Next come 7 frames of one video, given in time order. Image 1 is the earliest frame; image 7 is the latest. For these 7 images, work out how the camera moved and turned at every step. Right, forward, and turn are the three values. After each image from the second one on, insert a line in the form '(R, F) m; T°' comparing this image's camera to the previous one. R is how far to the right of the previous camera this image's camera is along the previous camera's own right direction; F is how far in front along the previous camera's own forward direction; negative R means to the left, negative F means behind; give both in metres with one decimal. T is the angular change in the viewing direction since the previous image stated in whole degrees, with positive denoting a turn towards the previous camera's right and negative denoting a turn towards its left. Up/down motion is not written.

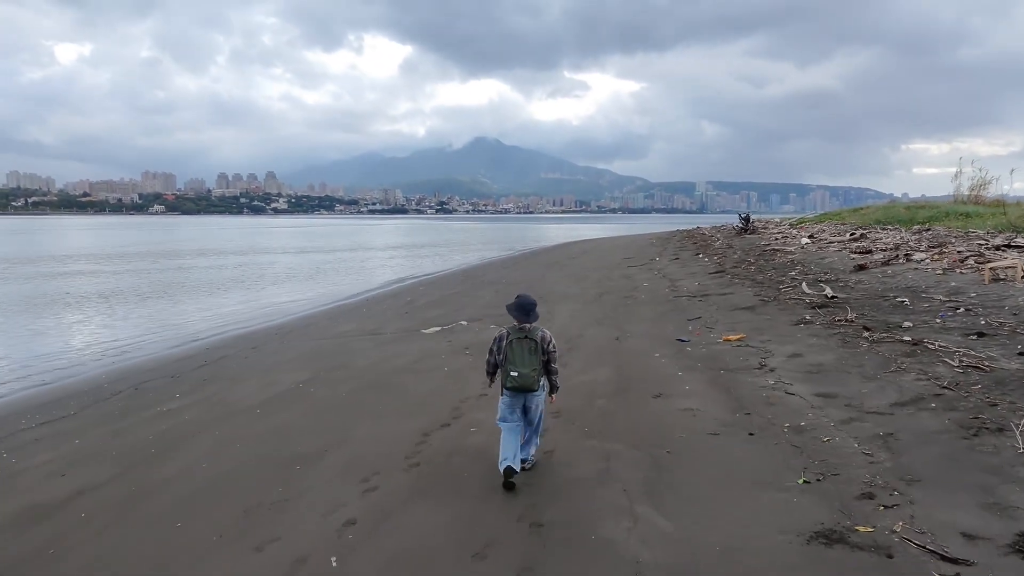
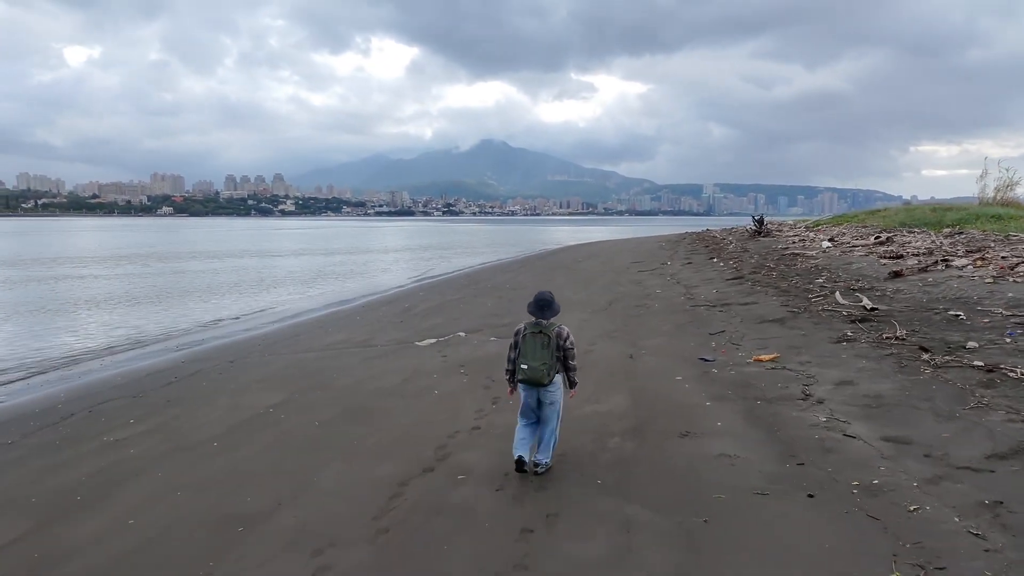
(+0.1, +0.9) m; -1°
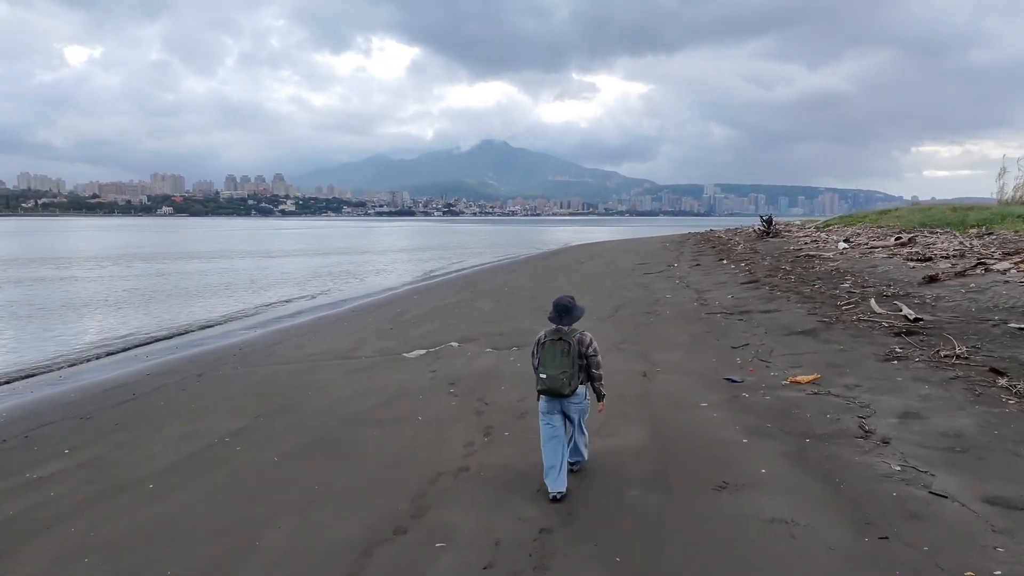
(0.0, +0.9) m; 0°
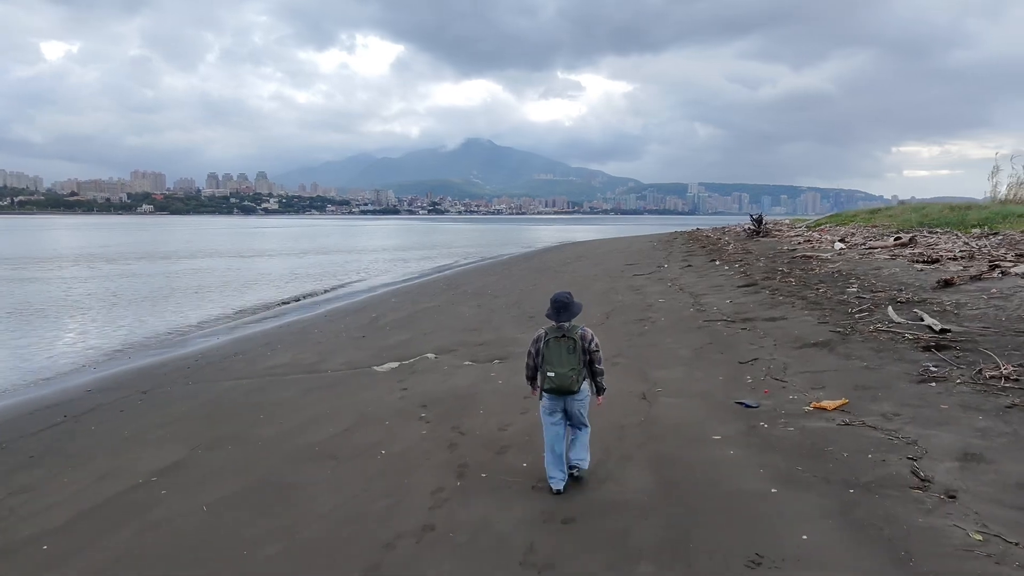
(0.0, +0.8) m; +1°
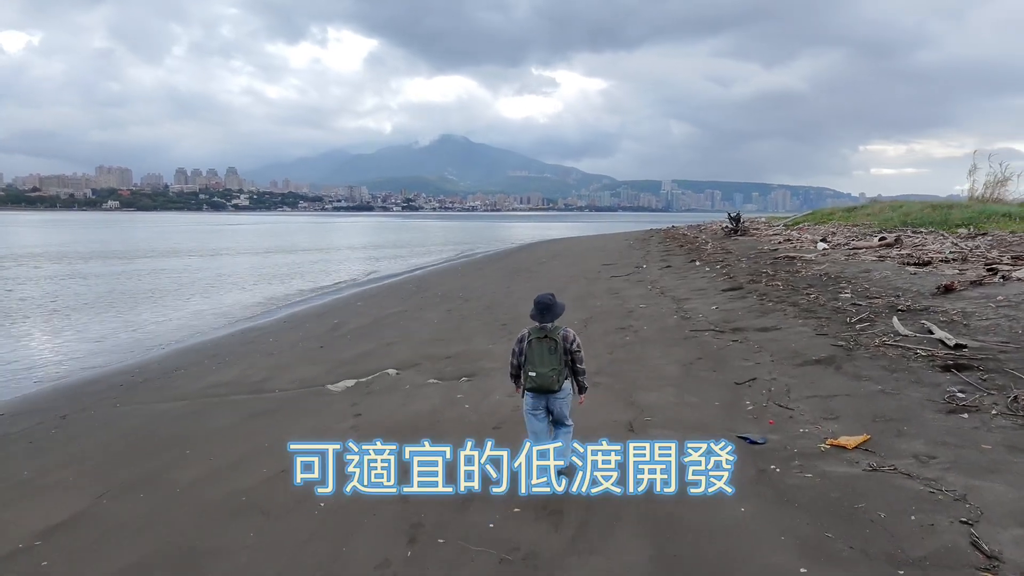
(+0.1, +0.7) m; +2°
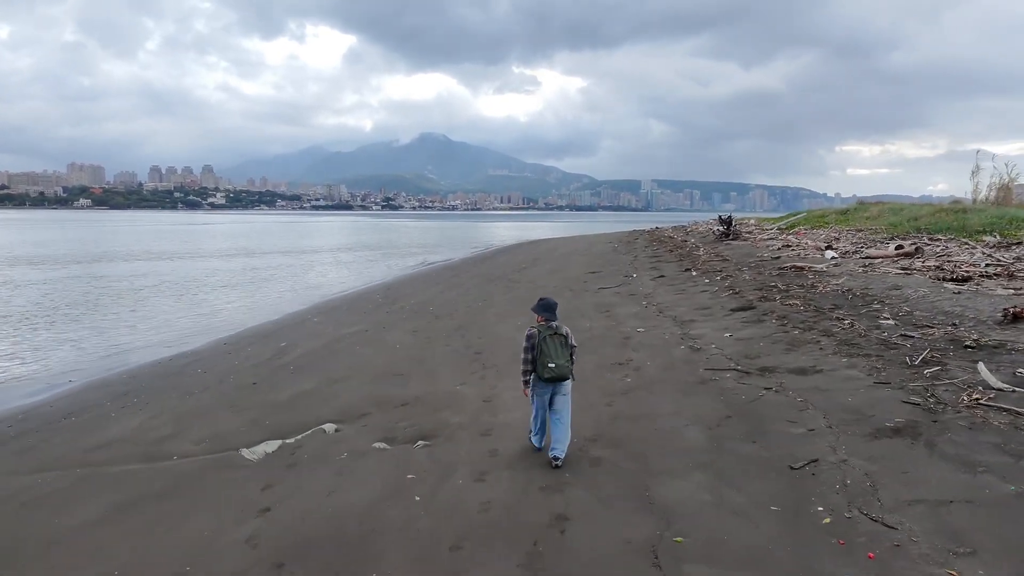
(+0.1, +1.5) m; +2°
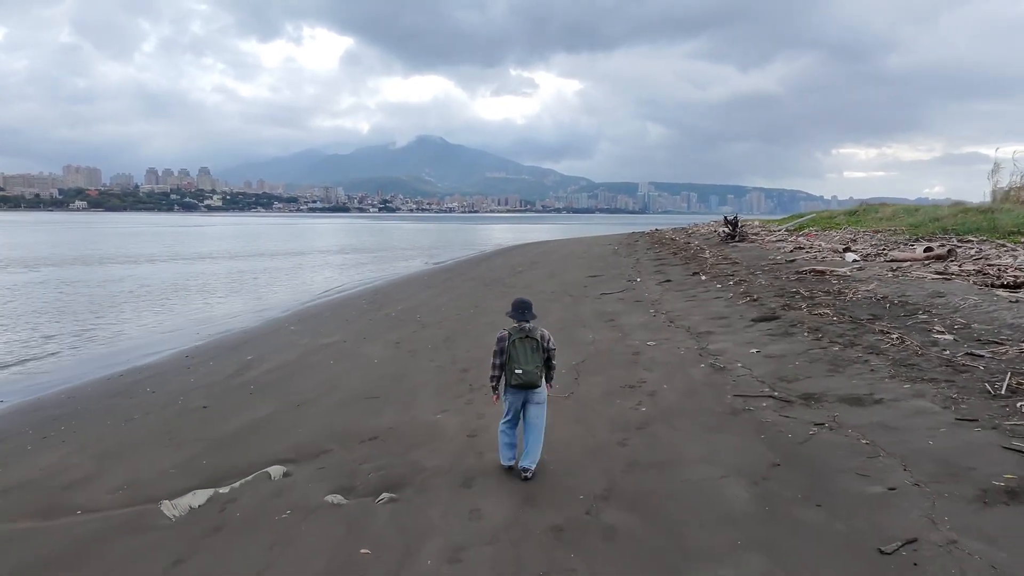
(+0.1, +1.0) m; 0°
